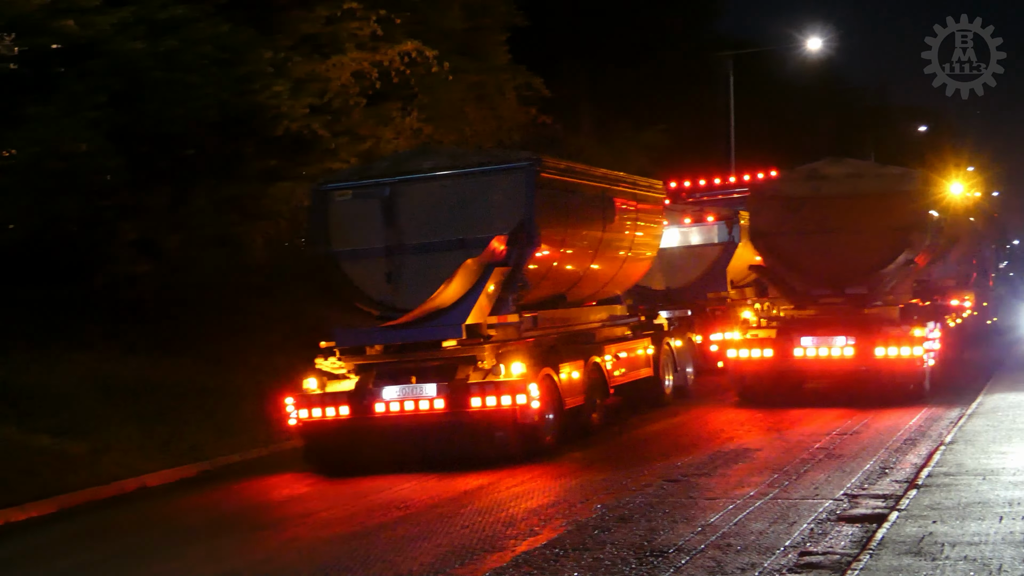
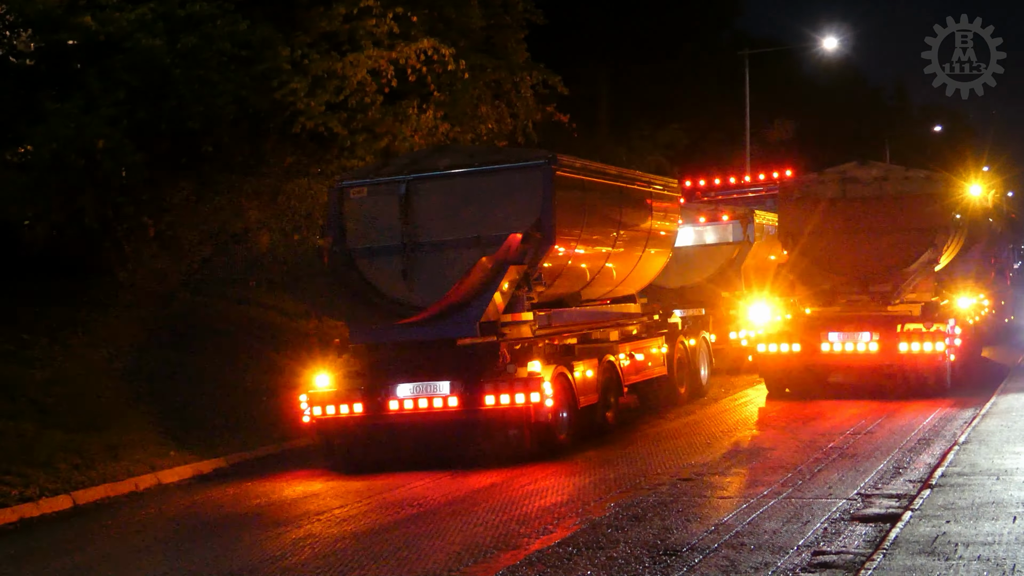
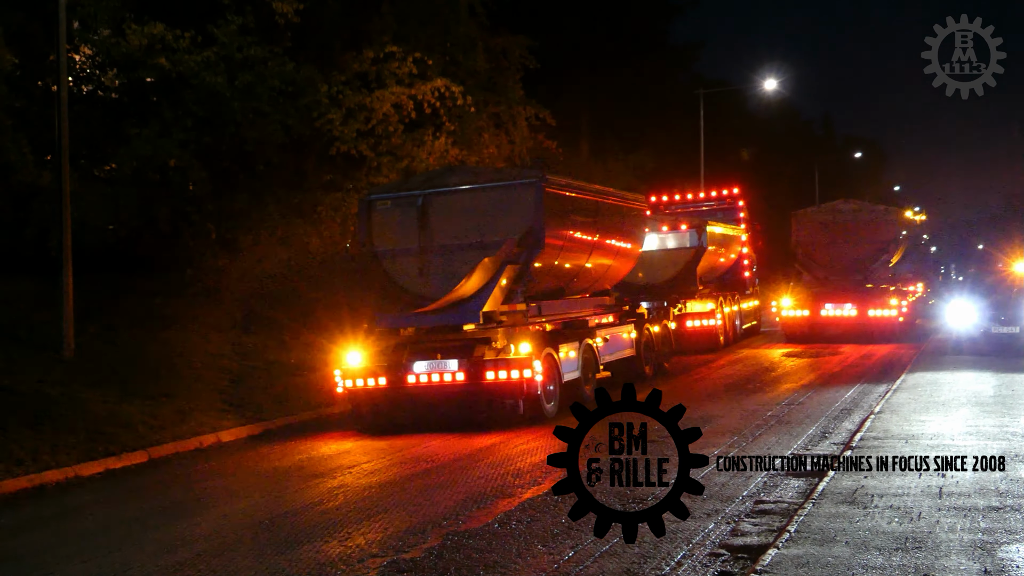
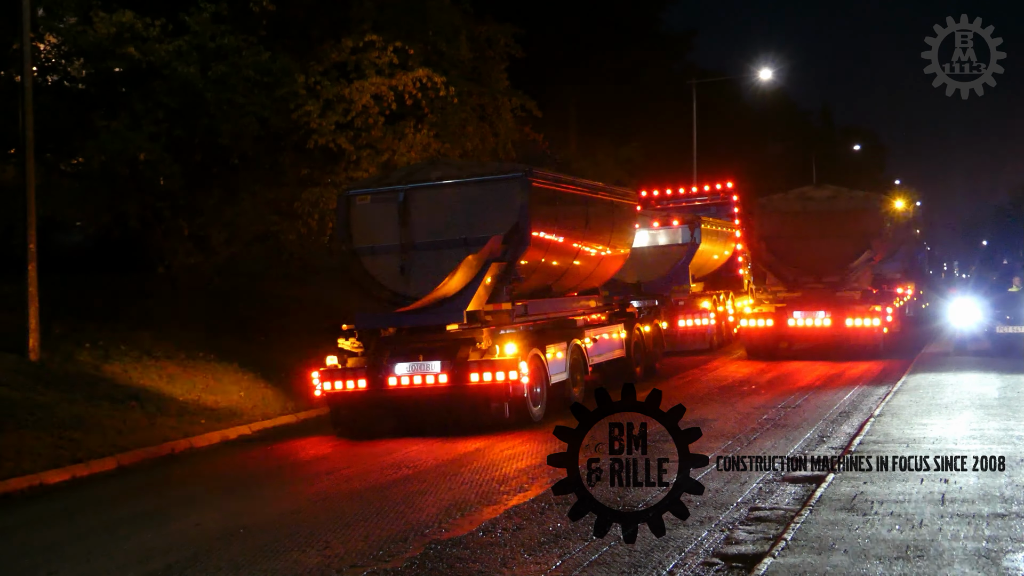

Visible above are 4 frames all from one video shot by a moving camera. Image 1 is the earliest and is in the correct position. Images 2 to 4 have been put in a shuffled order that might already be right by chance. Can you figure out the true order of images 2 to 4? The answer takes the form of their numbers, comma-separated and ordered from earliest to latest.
2, 4, 3
